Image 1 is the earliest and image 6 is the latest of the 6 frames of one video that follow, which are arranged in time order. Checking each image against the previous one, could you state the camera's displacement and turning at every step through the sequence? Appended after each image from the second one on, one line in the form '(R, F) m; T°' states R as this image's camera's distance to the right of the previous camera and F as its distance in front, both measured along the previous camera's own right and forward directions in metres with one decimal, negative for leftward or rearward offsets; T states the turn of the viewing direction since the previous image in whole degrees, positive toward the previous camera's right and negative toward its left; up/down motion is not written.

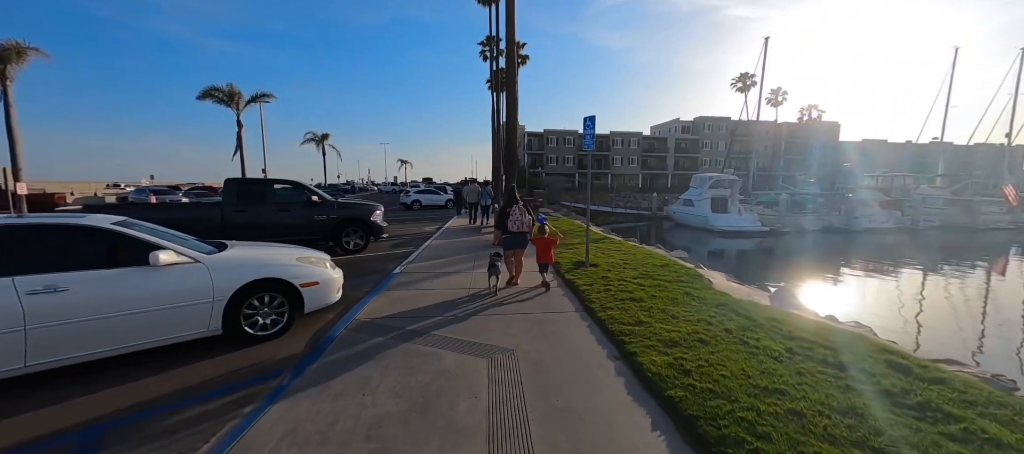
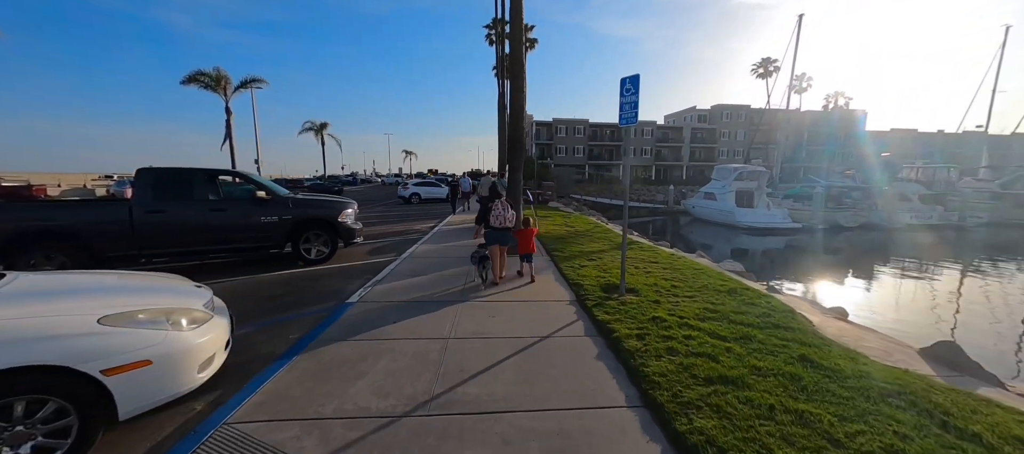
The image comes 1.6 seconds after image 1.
(0.0, +2.3) m; -1°
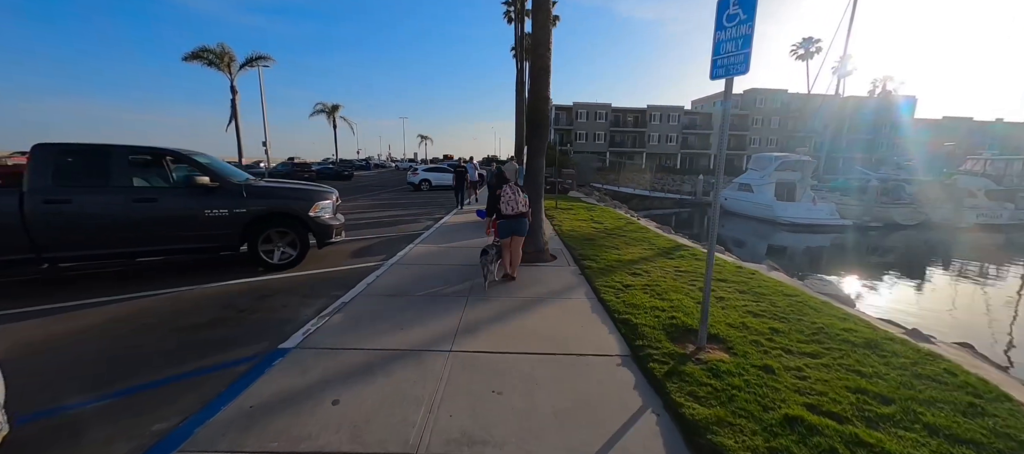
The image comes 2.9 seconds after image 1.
(-0.1, +1.9) m; -2°
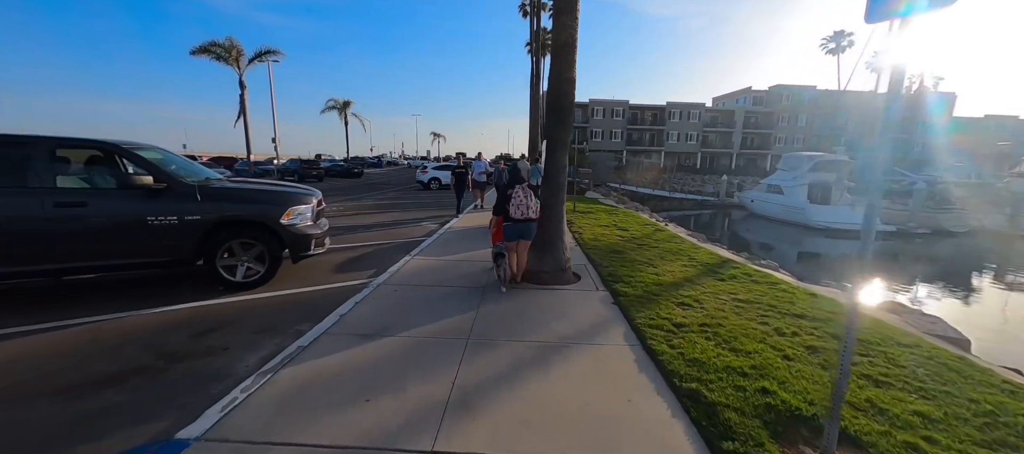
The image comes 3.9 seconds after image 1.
(0.0, +1.3) m; -2°
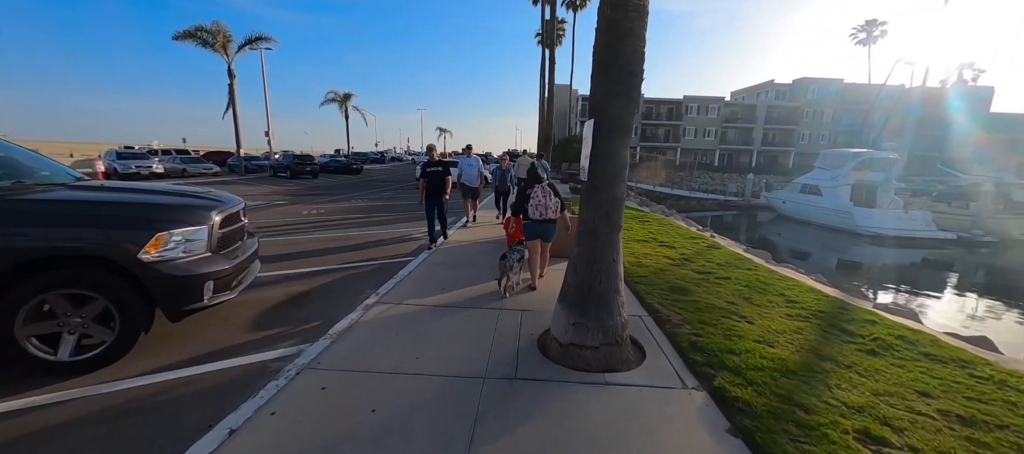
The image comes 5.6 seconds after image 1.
(-0.1, +2.3) m; -1°
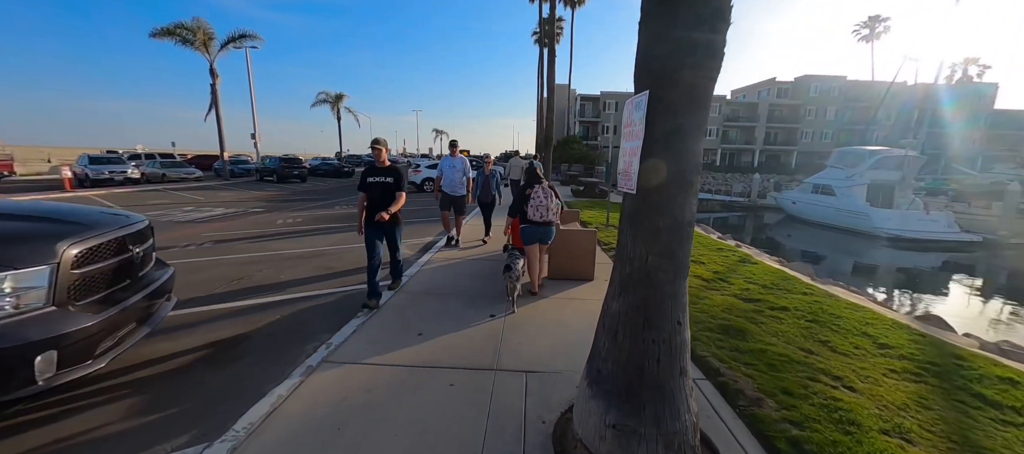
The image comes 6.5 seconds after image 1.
(0.0, +1.2) m; 0°
